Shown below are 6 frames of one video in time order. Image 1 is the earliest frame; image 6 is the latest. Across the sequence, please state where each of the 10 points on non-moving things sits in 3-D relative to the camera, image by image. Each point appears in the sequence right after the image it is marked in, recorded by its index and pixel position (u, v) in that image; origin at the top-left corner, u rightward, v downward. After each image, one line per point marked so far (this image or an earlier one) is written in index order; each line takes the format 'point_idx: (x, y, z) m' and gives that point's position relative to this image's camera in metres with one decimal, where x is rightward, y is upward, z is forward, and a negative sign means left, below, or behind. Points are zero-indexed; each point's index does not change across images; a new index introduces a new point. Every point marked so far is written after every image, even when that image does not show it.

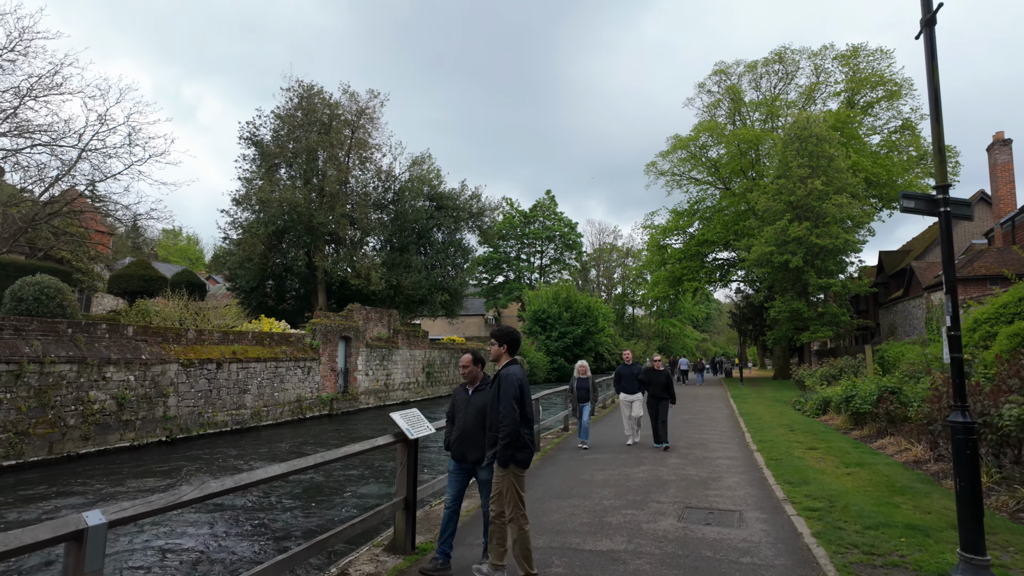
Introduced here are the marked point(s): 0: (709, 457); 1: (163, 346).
0: (+3.2, -2.8, +9.7) m
1: (-8.1, -1.3, +13.8) m
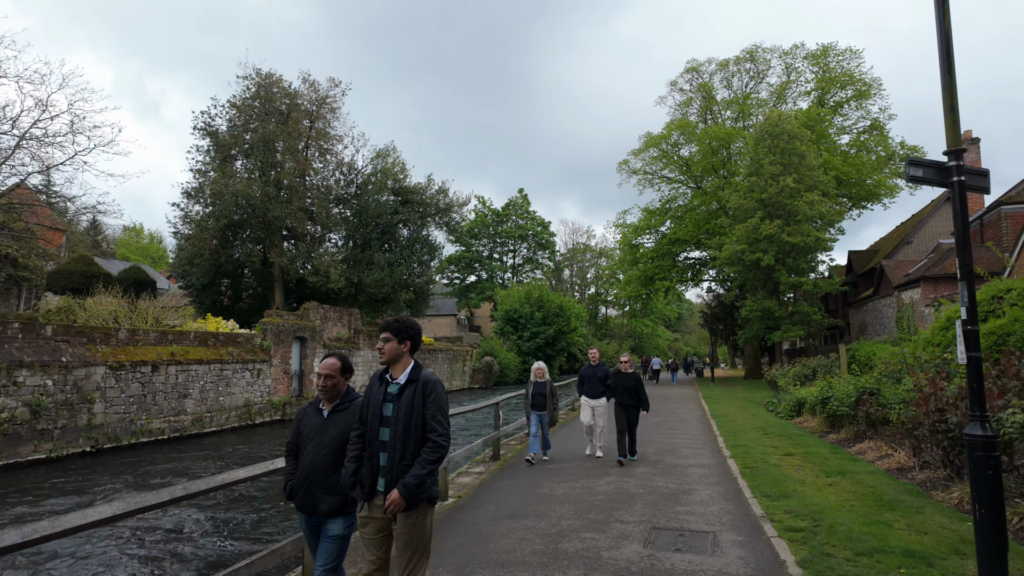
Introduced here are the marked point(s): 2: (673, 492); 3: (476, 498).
0: (+2.5, -2.7, +8.9) m
1: (-9.0, -1.2, +12.5) m
2: (+2.0, -2.5, +7.3) m
3: (-0.4, -2.7, +7.4) m
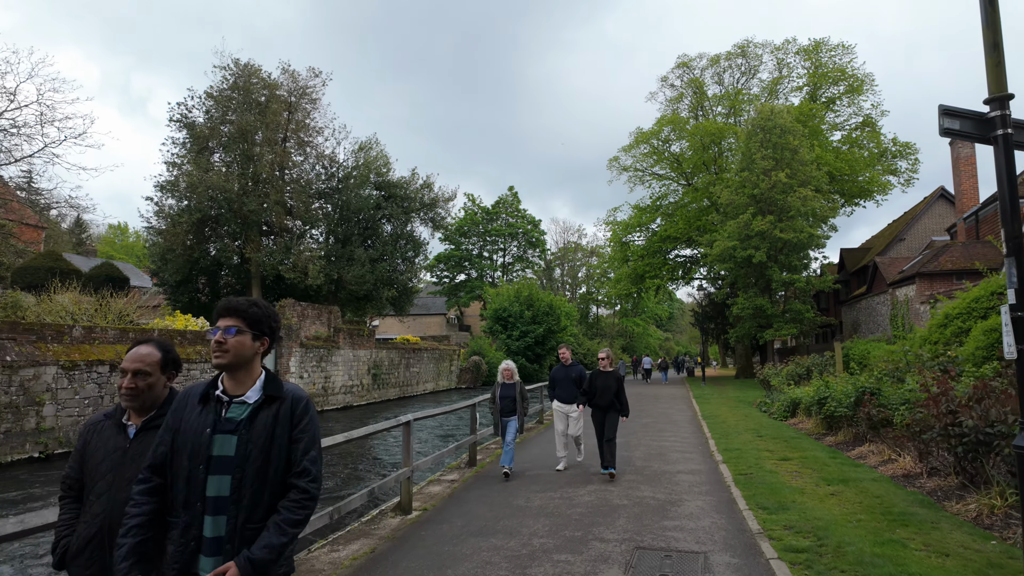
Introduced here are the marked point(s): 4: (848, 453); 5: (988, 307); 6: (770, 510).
0: (+2.2, -2.6, +8.3) m
1: (-9.4, -1.1, +11.7) m
2: (+1.6, -2.4, +6.6) m
3: (-0.8, -2.5, +6.7) m
4: (+5.4, -2.6, +9.4) m
5: (+12.0, -0.5, +14.9) m
6: (+2.7, -2.3, +6.1) m
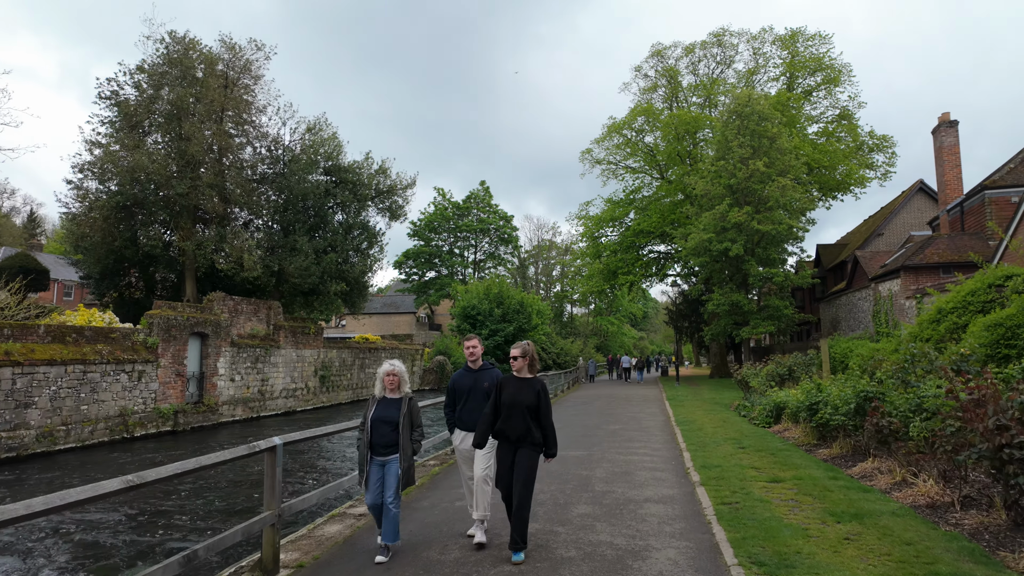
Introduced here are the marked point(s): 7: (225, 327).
0: (+1.3, -2.4, +6.5) m
1: (-10.3, -0.9, +9.5) m
2: (+0.9, -2.2, +4.8) m
3: (-1.6, -2.3, +4.9) m
4: (+4.5, -2.4, +7.8) m
5: (+10.9, -0.3, +13.6) m
6: (+1.9, -2.1, +4.4) m
7: (-8.5, -1.1, +17.5) m
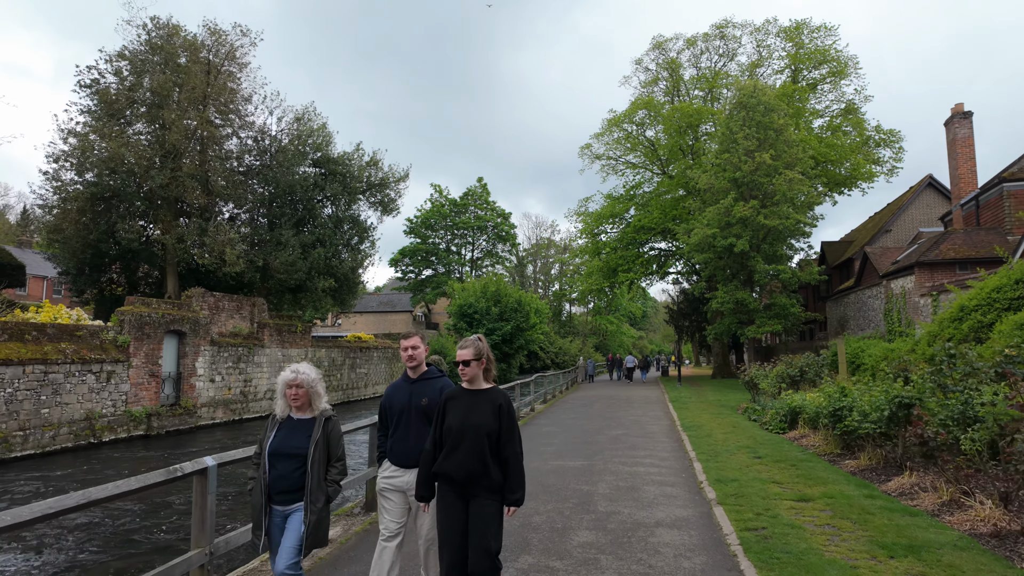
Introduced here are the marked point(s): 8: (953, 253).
0: (+1.2, -2.3, +5.6) m
1: (-10.4, -0.8, +8.6) m
2: (+0.8, -2.1, +3.9) m
3: (-1.6, -2.2, +4.0) m
4: (+4.4, -2.3, +6.9) m
5: (+10.8, -0.2, +12.7) m
6: (+1.8, -2.0, +3.5) m
7: (-8.6, -1.0, +16.5) m
8: (+13.9, +1.1, +18.7) m
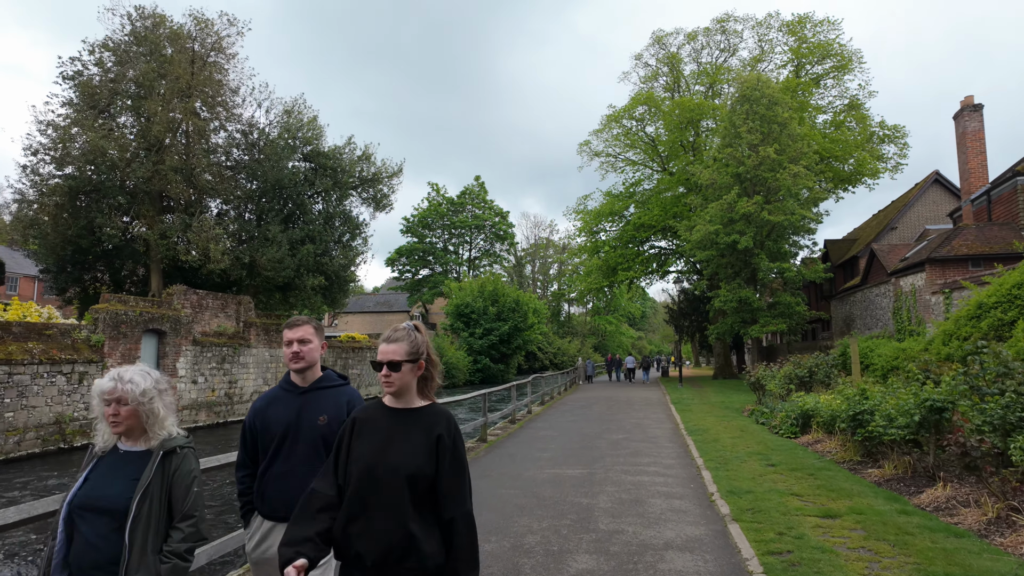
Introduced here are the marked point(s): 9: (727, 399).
0: (+1.1, -2.2, +4.9) m
1: (-10.5, -0.7, +7.9) m
2: (+0.7, -2.0, +3.2) m
3: (-1.7, -2.1, +3.3) m
4: (+4.3, -2.3, +6.2) m
5: (+10.7, -0.1, +12.0) m
6: (+1.7, -1.9, +2.8) m
7: (-8.7, -0.9, +15.8) m
8: (+13.8, +1.2, +18.0) m
9: (+7.2, -3.7, +19.7) m
